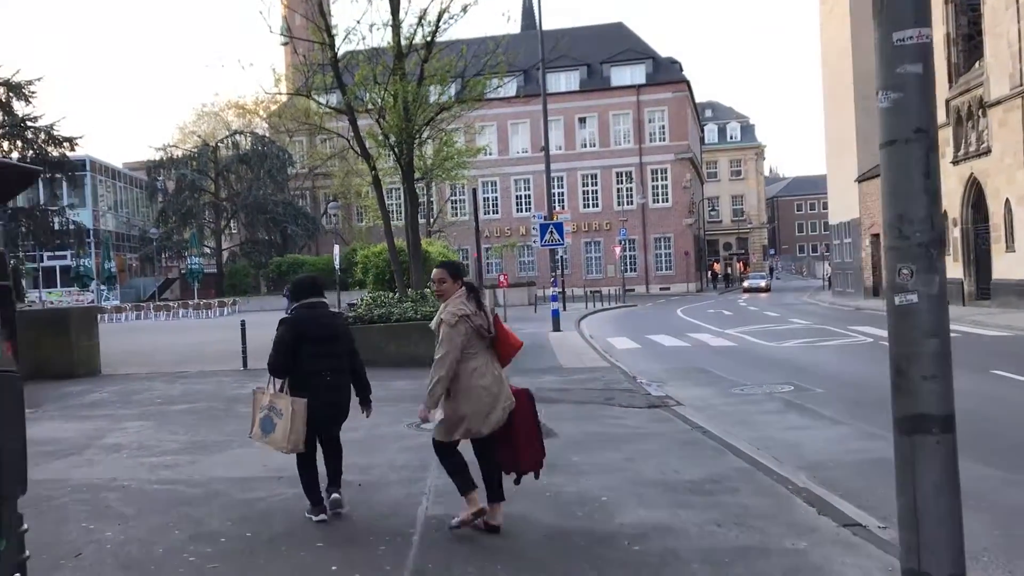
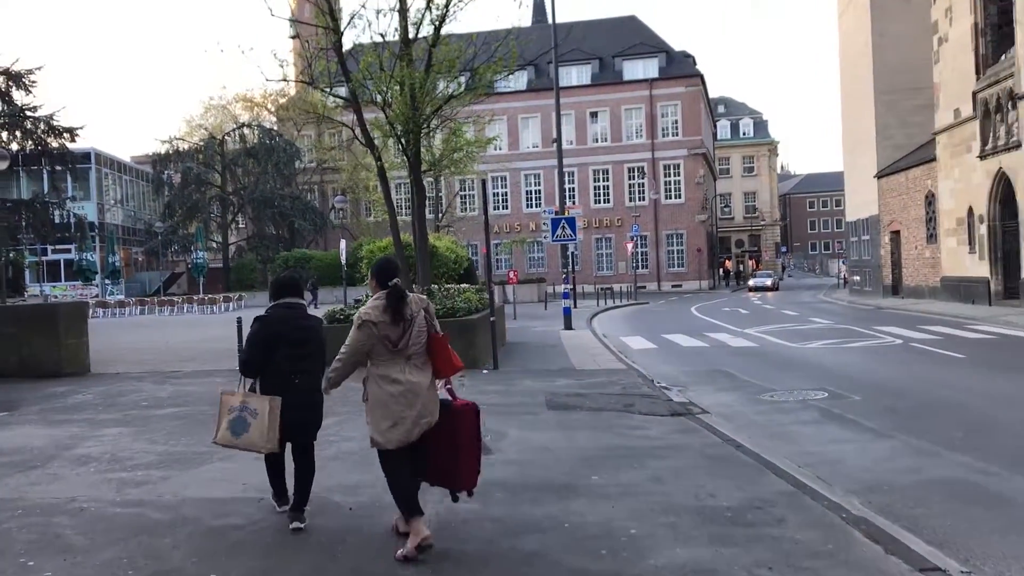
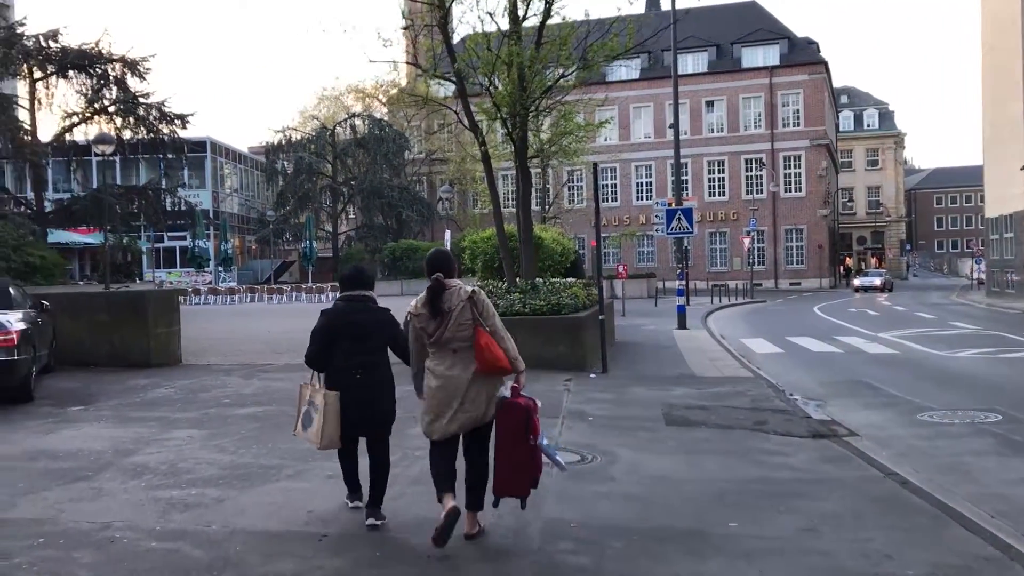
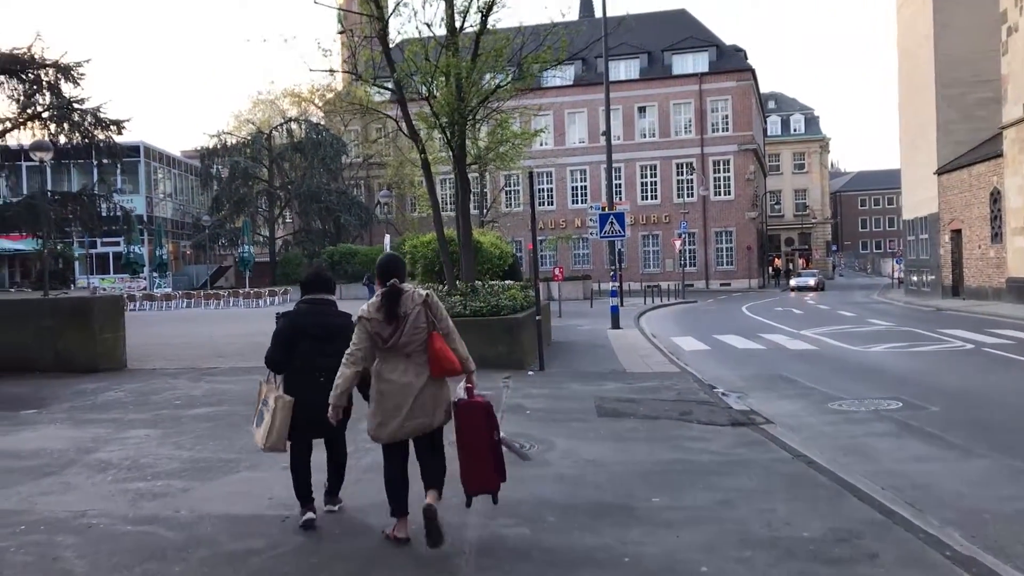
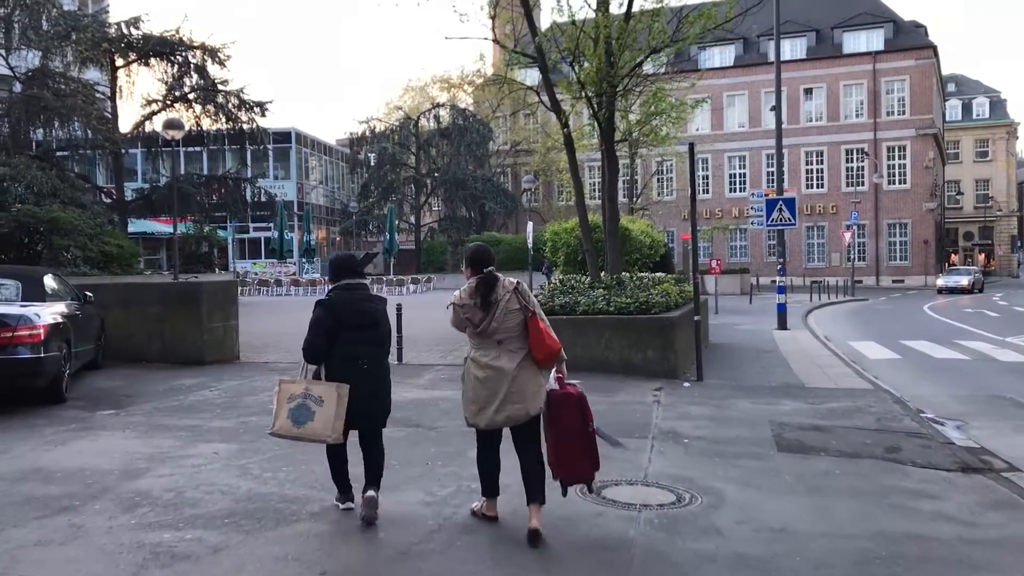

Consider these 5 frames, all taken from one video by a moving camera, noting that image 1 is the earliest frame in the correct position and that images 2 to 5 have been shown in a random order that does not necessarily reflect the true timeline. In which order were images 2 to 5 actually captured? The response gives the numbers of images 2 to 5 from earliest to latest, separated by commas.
2, 4, 3, 5
